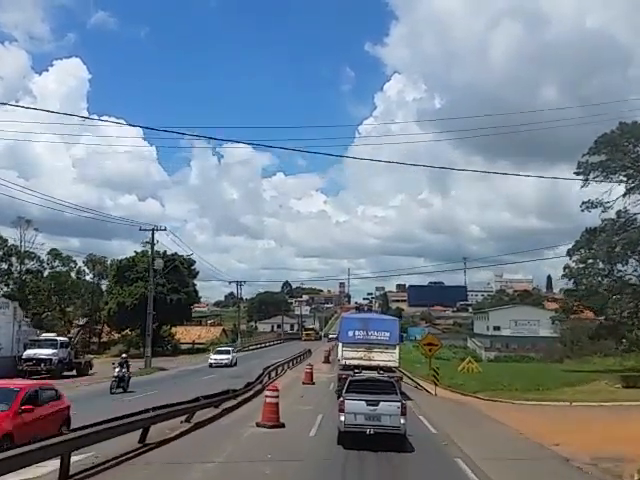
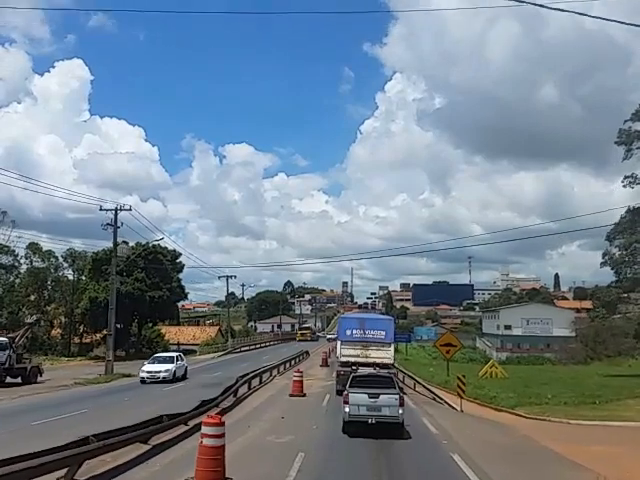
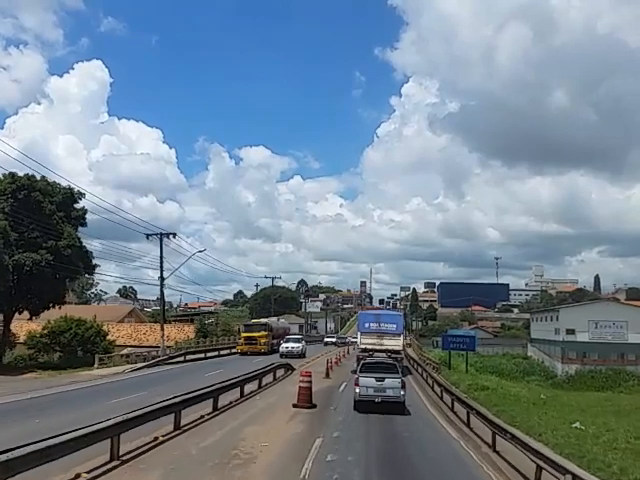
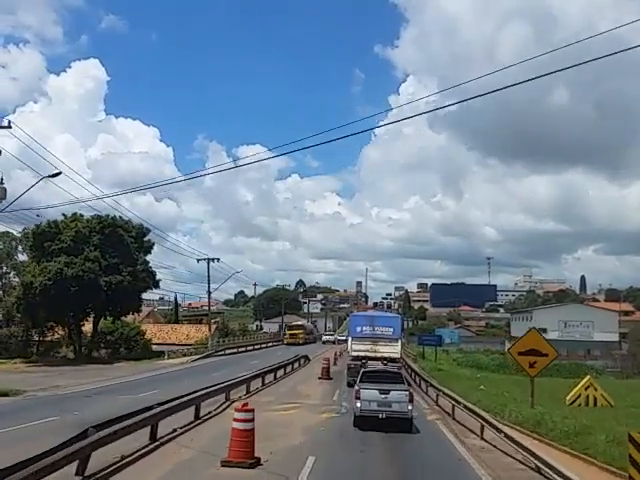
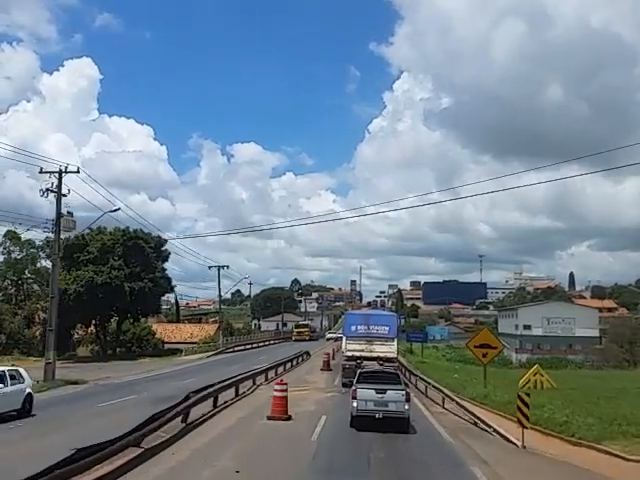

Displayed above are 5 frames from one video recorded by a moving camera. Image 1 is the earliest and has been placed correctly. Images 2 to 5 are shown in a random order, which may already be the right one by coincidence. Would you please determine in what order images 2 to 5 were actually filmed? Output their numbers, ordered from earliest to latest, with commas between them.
2, 5, 4, 3
